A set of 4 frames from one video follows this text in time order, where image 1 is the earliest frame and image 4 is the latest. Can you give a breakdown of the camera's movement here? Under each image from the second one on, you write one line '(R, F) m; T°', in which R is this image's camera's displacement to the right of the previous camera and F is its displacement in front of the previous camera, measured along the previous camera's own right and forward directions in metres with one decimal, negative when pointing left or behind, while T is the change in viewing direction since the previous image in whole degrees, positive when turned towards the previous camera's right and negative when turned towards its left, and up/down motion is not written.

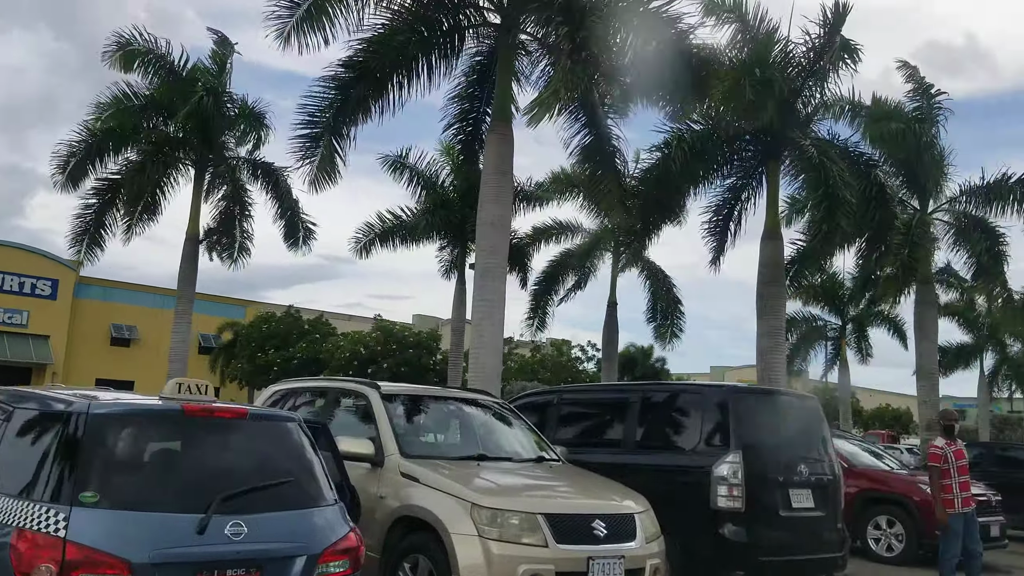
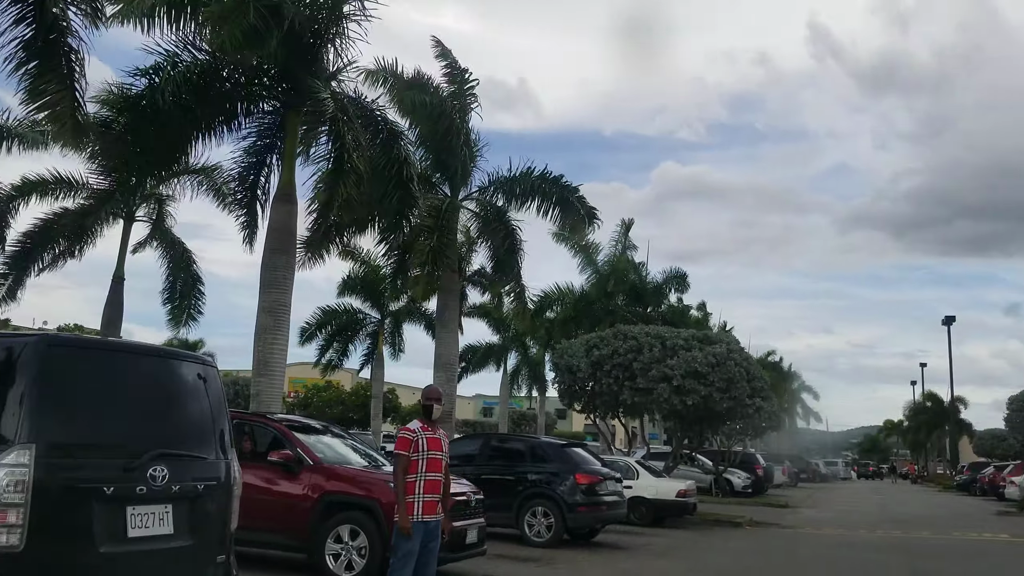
(+1.7, +2.3) m; +27°
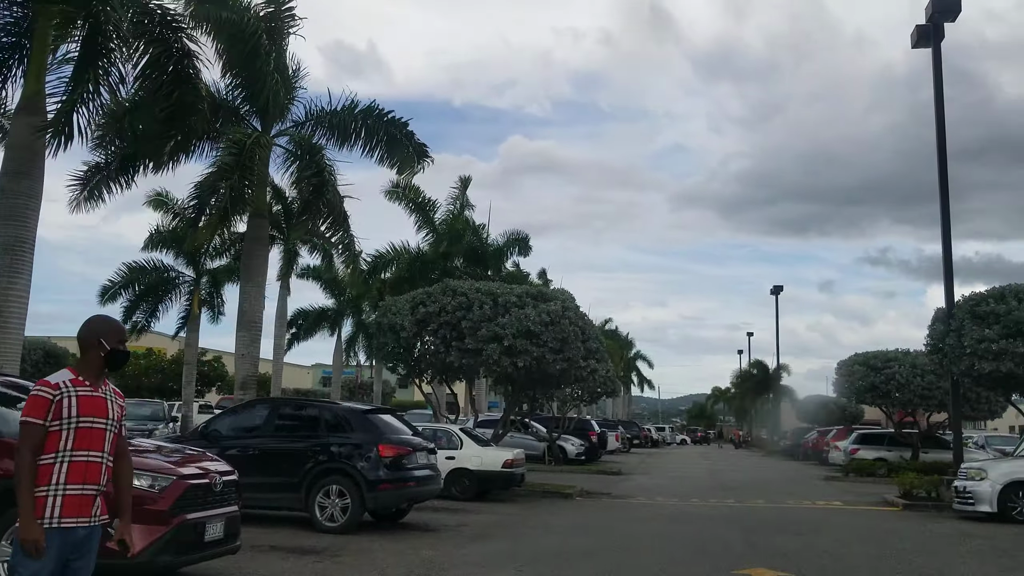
(+0.6, +2.0) m; +10°
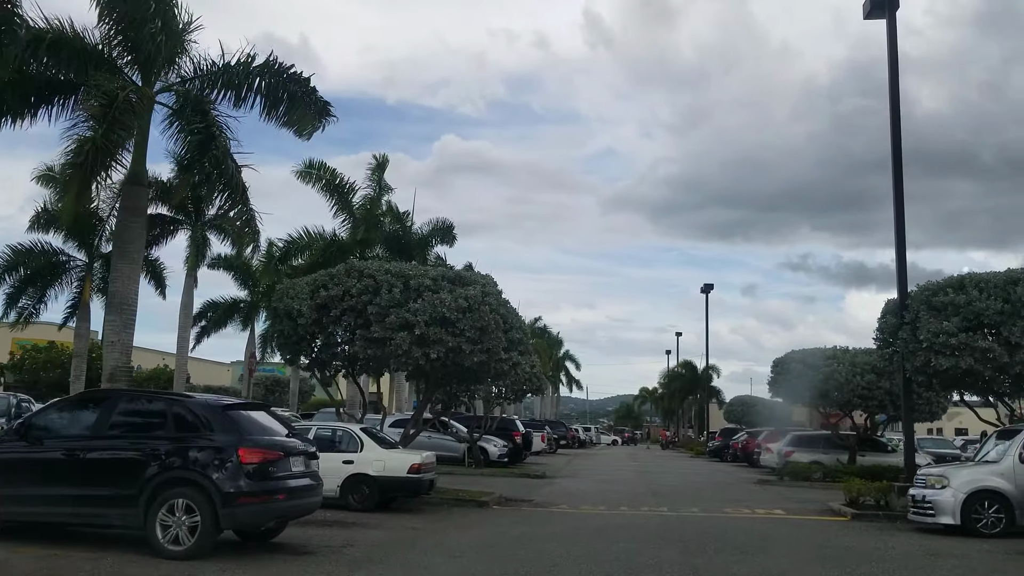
(+0.3, +1.9) m; +4°
